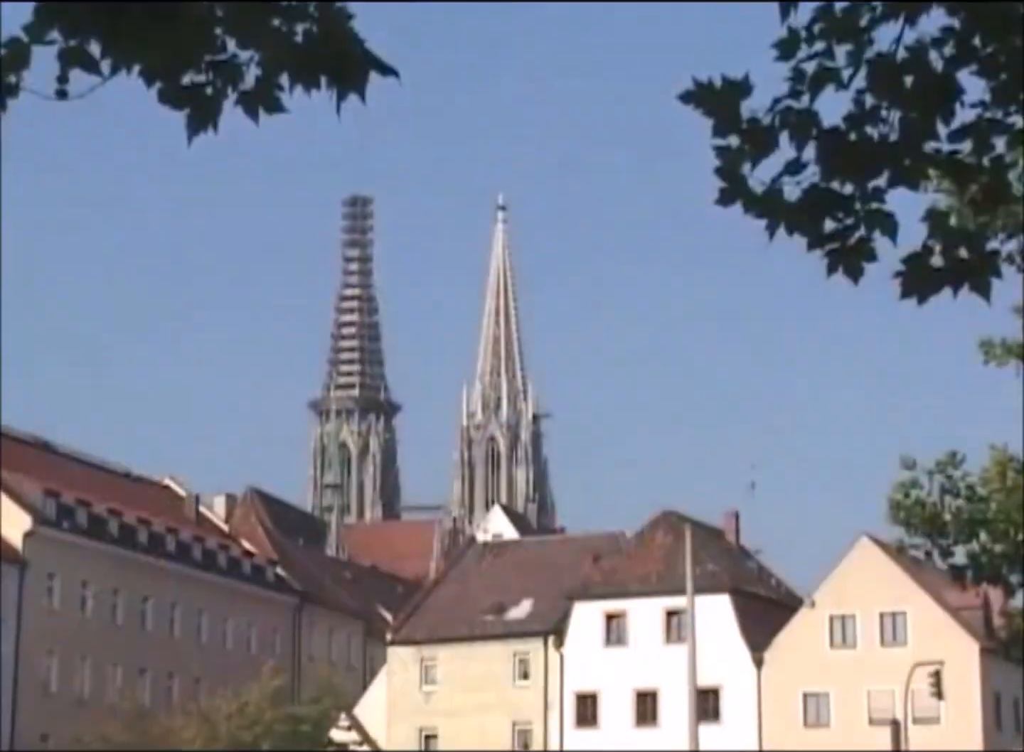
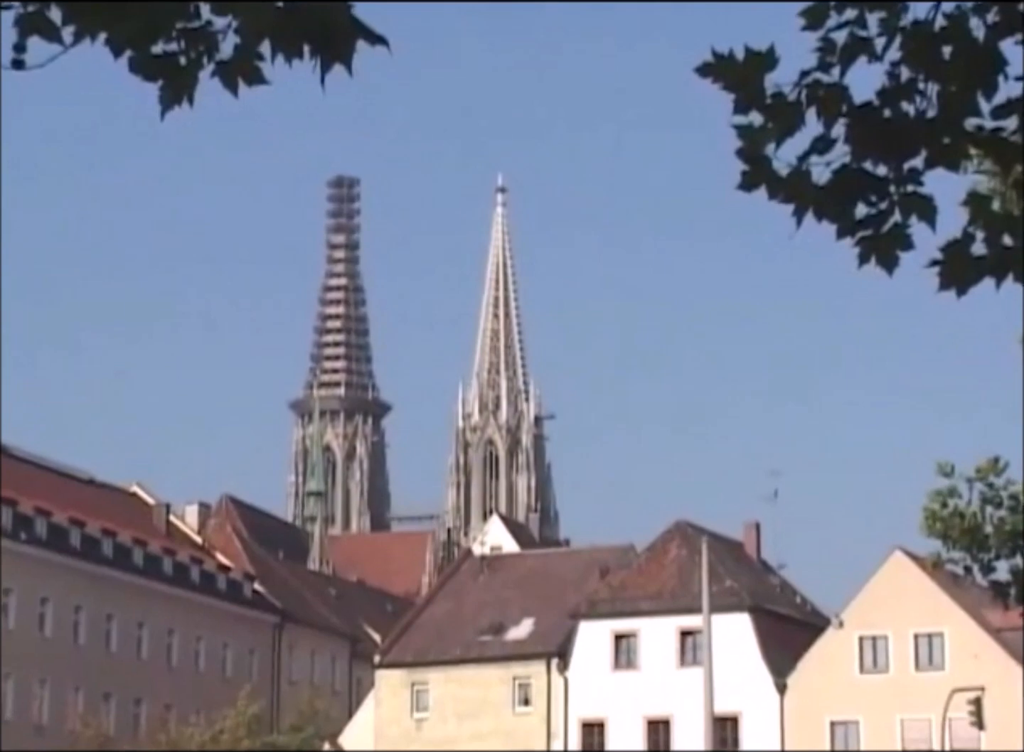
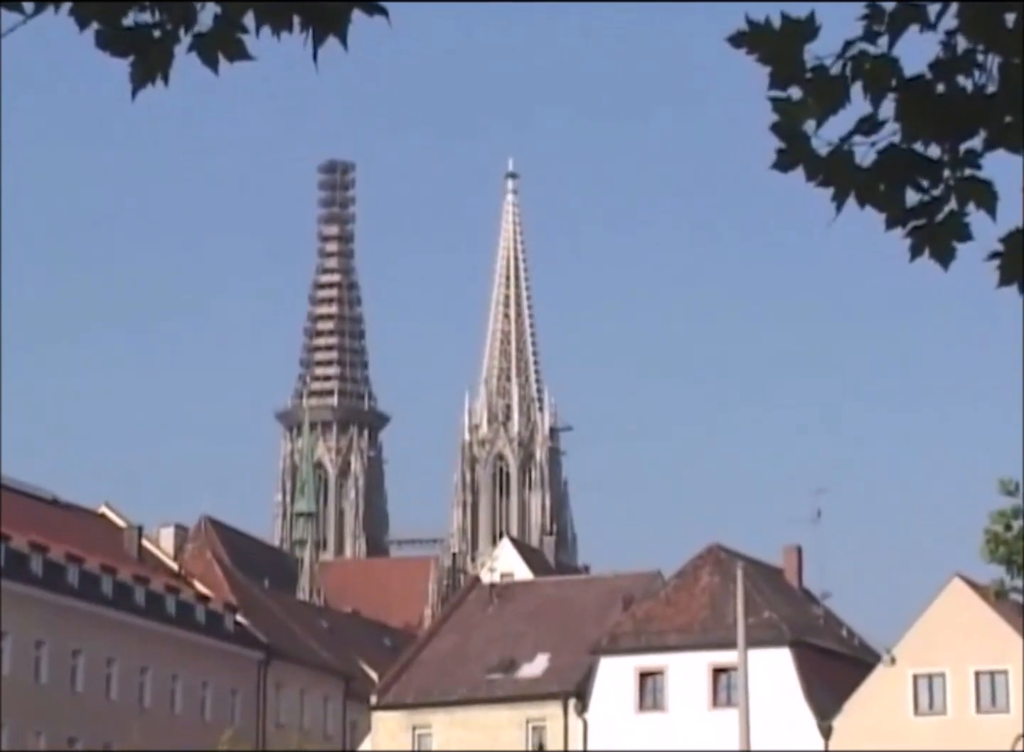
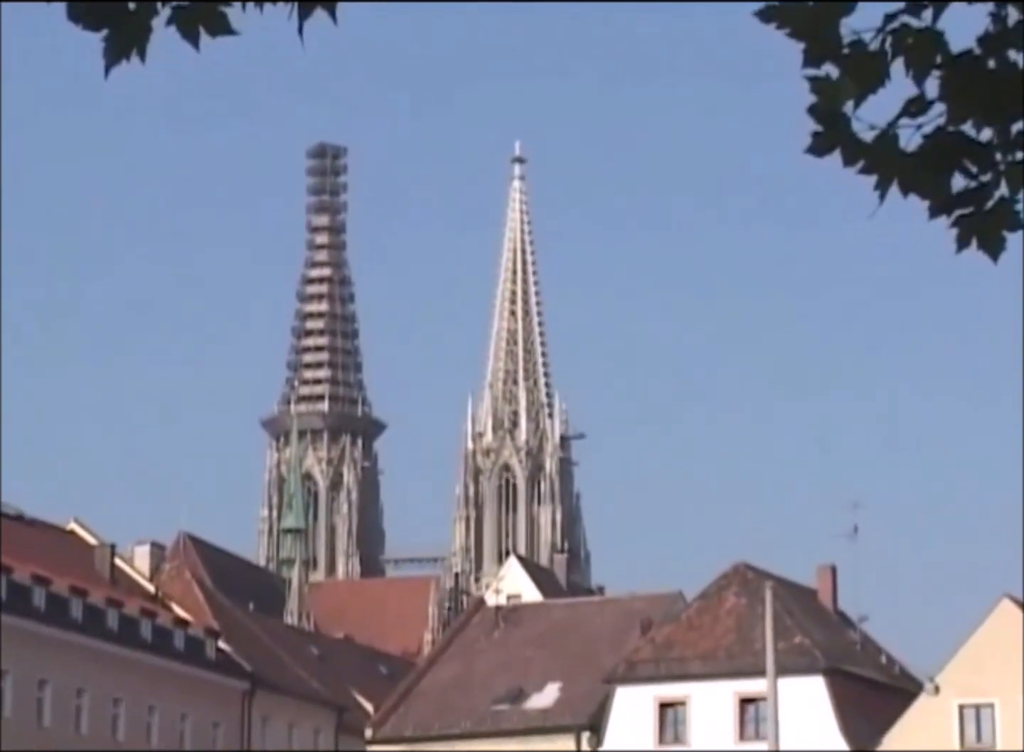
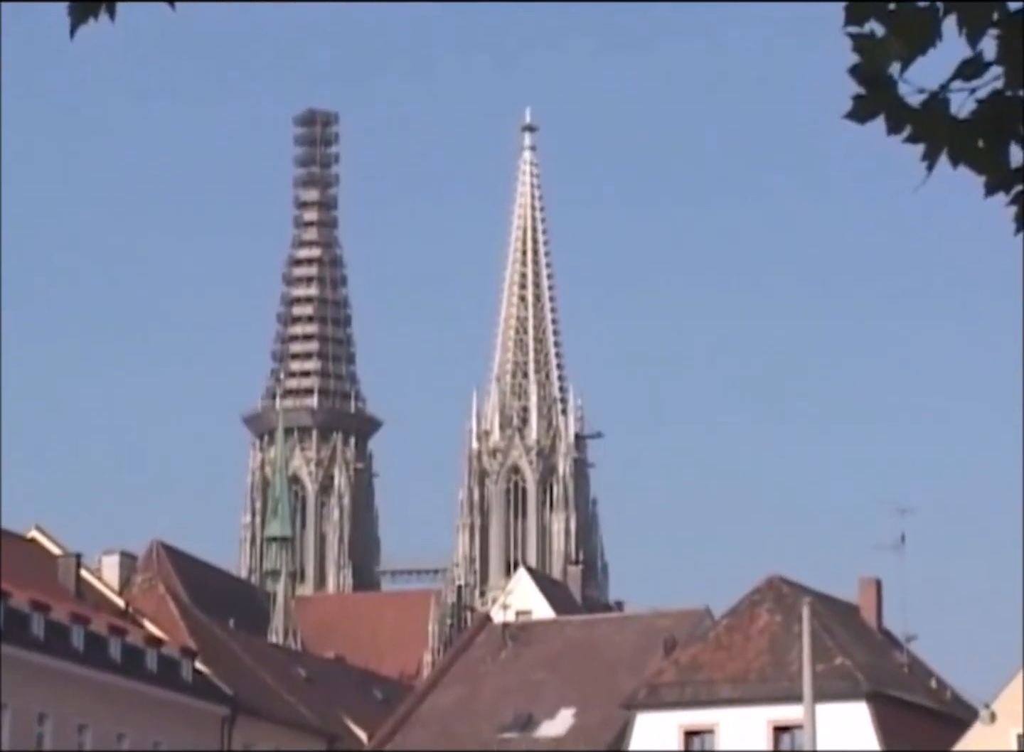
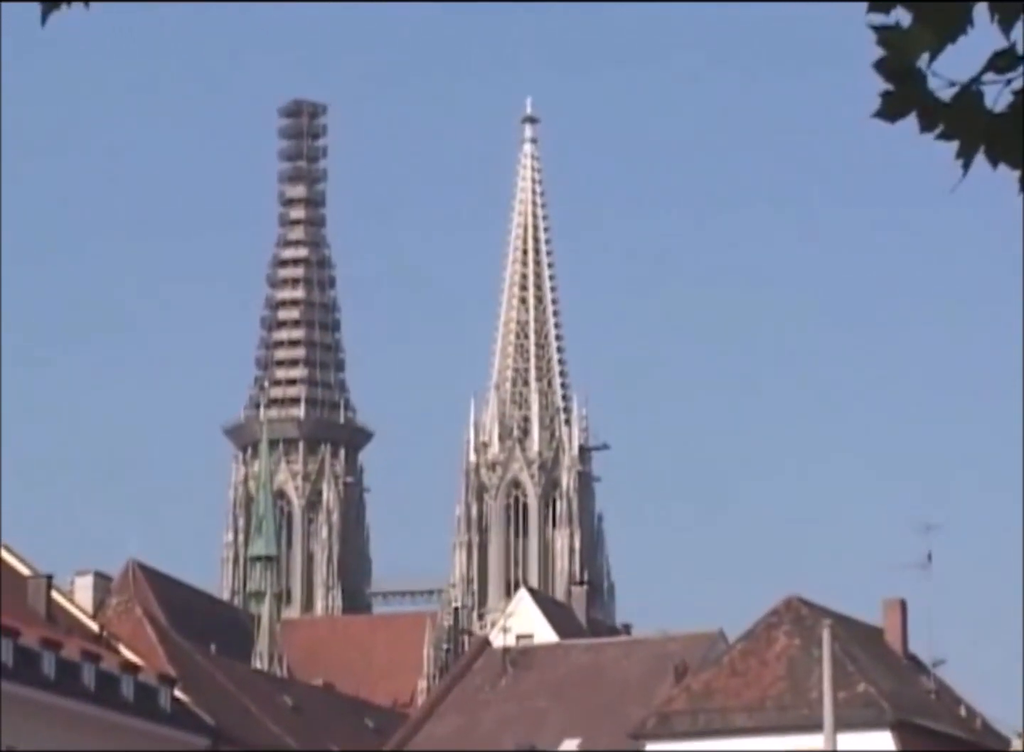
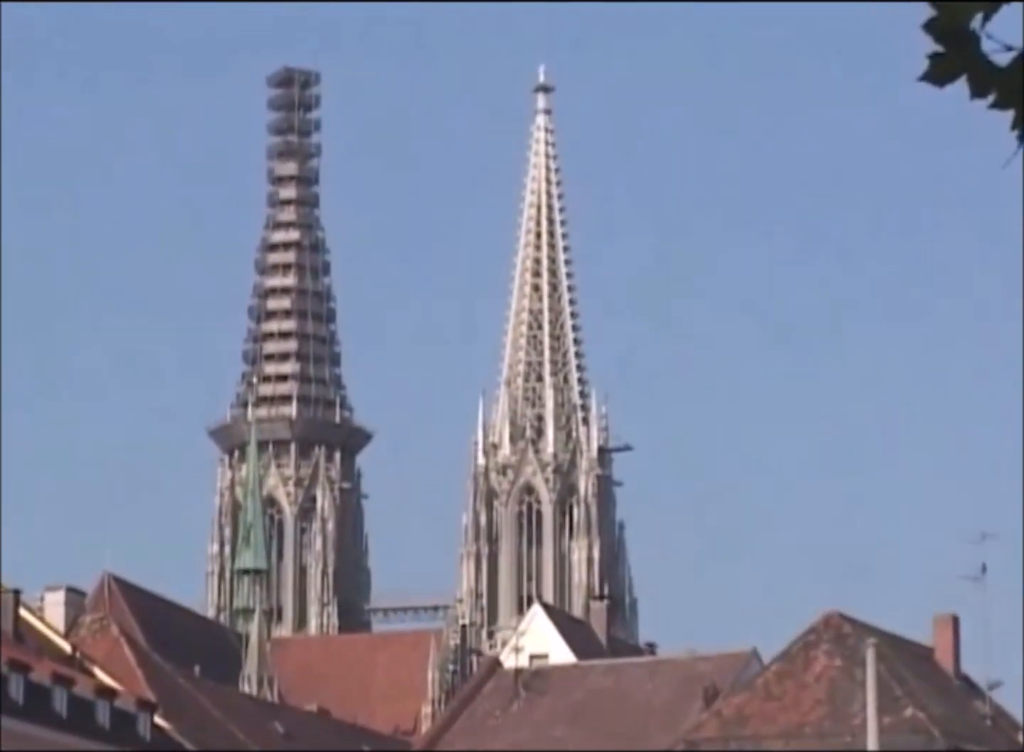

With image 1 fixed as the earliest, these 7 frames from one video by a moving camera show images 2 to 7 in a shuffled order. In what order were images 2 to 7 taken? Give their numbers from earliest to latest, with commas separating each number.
2, 3, 4, 5, 6, 7
